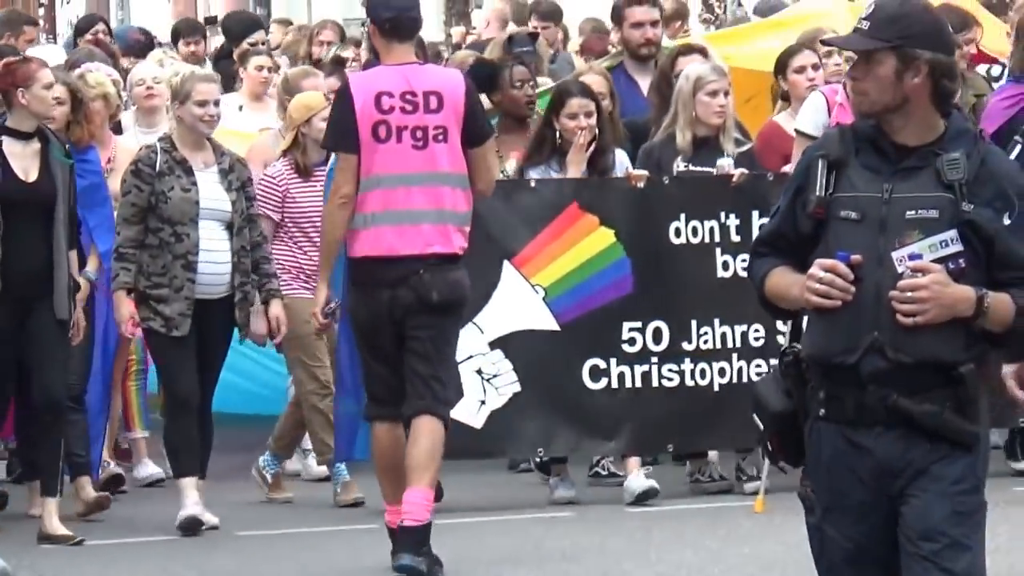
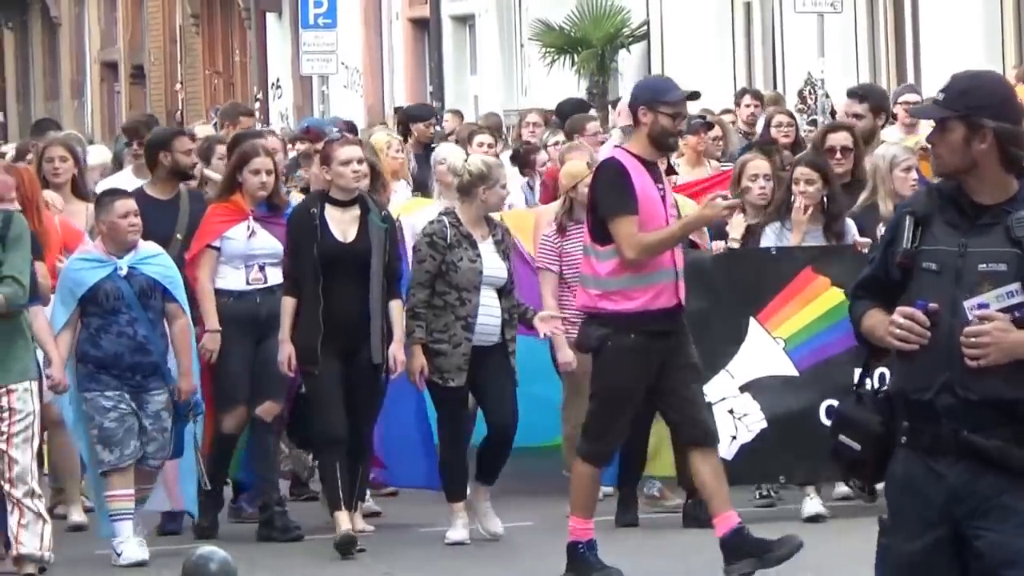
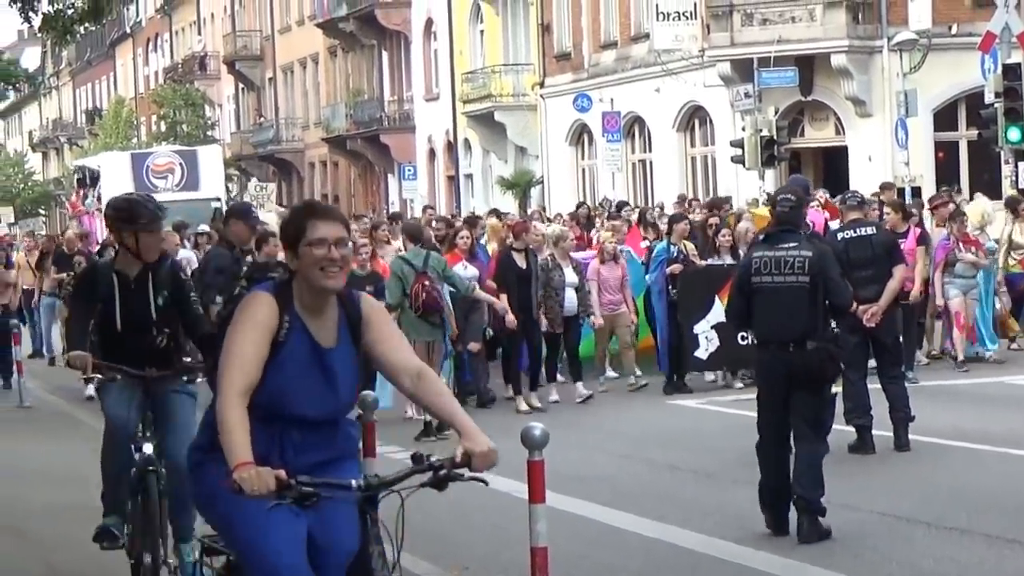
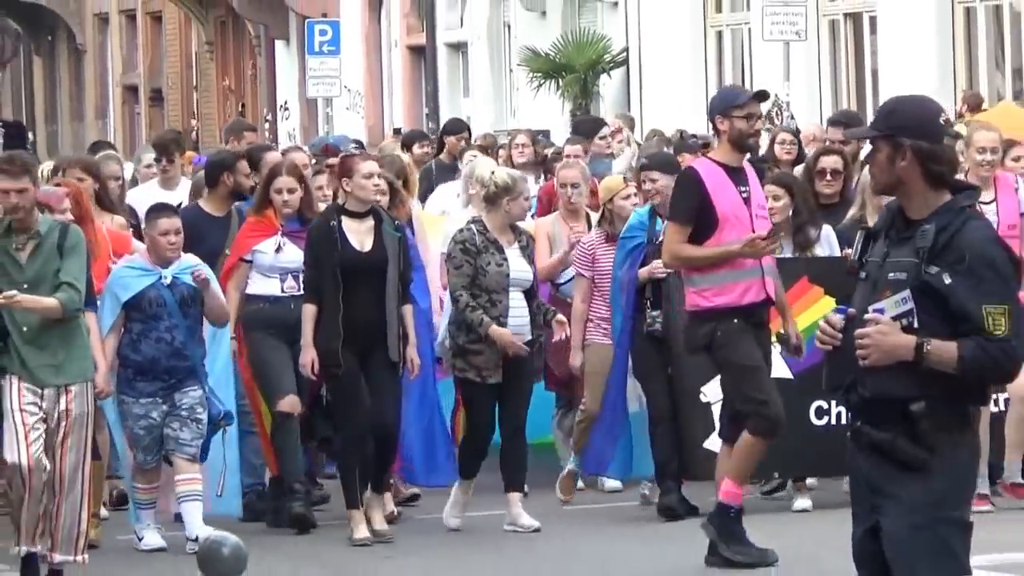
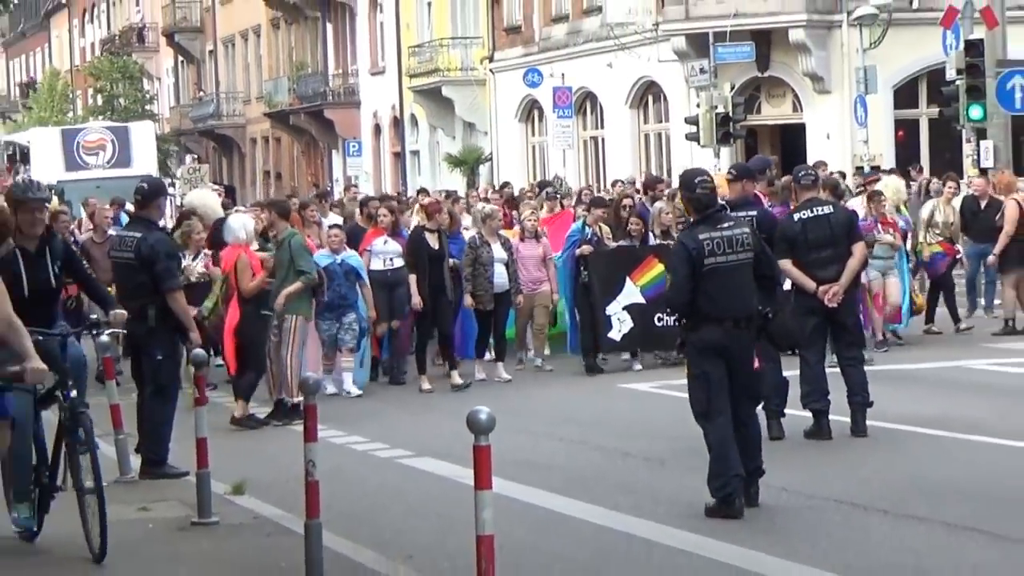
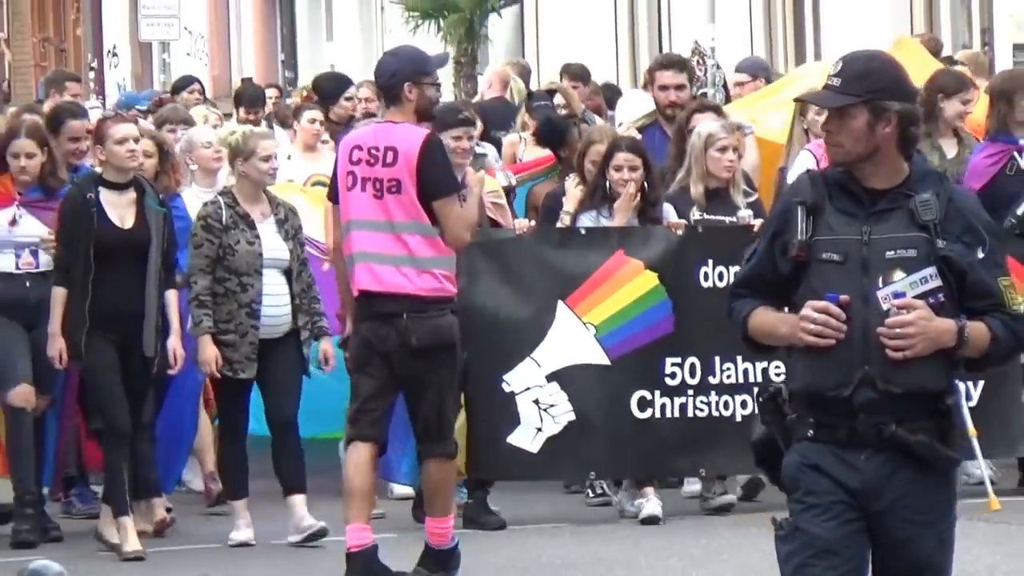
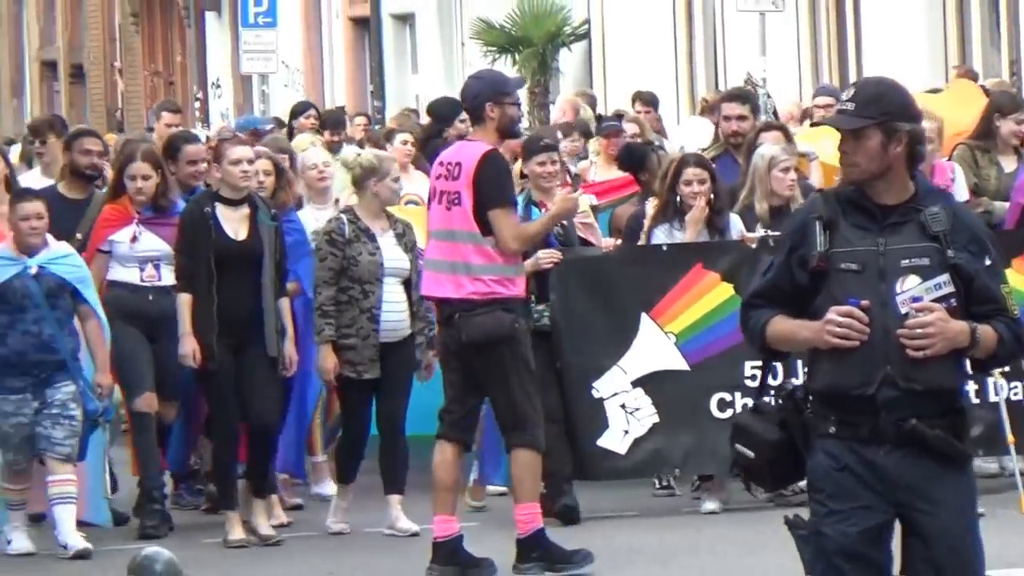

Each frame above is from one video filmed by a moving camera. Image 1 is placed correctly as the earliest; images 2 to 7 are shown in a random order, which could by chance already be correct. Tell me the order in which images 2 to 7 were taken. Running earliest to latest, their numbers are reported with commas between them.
6, 7, 2, 4, 5, 3
